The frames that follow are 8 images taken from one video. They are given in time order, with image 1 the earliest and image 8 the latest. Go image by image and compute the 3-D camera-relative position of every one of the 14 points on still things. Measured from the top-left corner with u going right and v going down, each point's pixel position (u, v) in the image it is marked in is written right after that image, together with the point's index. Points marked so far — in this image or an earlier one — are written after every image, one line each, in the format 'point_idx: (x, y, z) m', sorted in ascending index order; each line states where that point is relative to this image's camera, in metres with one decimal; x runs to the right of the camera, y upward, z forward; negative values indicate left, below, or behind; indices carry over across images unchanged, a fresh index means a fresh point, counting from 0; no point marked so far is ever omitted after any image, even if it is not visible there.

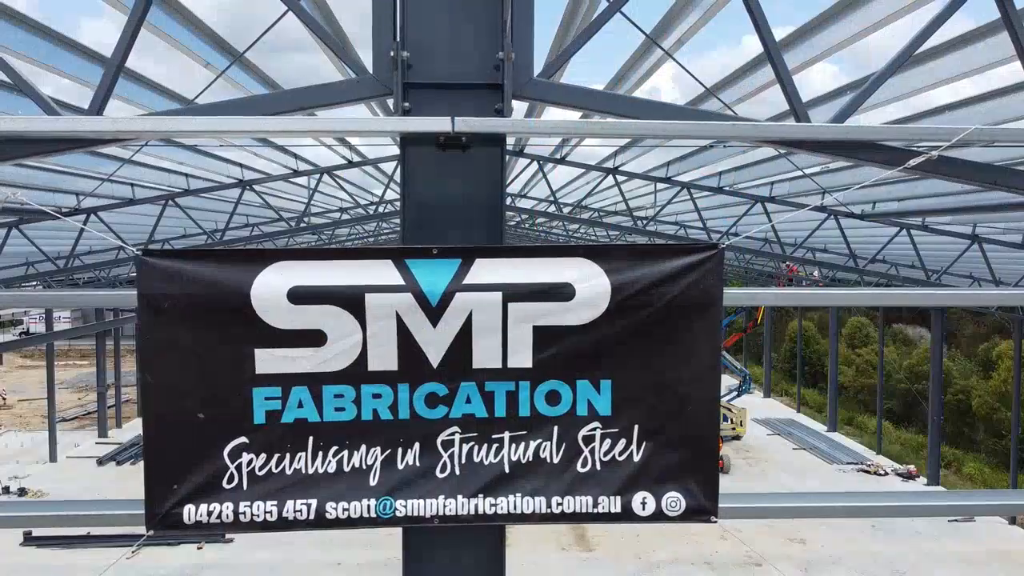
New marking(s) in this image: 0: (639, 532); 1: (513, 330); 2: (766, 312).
0: (+1.7, -3.3, +9.3) m
1: (0.0, -0.1, +2.3) m
2: (+5.8, -0.5, +16.0) m
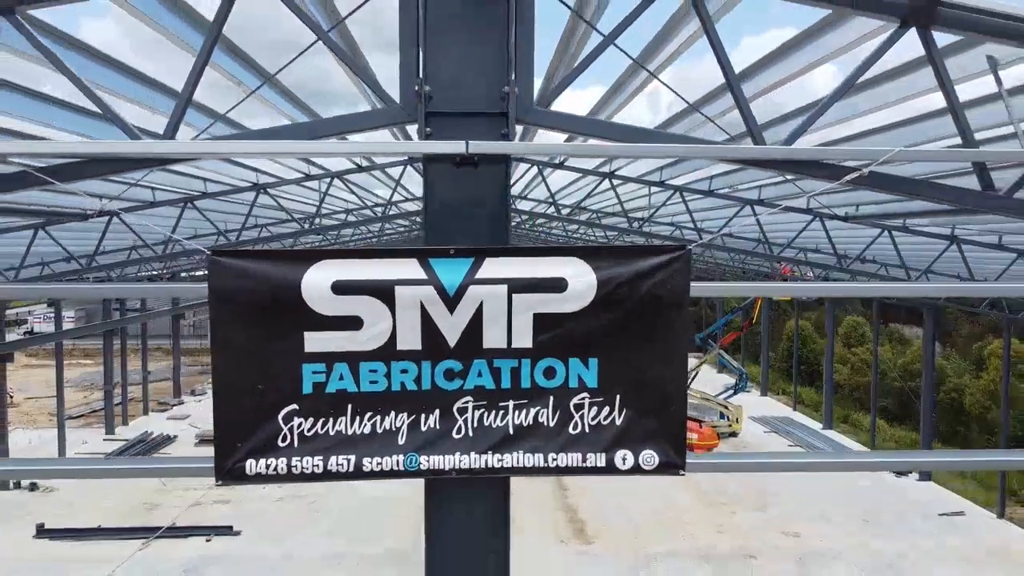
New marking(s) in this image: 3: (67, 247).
0: (+1.7, -3.2, +9.5) m
1: (0.0, -0.1, +2.6) m
2: (+5.8, -0.5, +16.3) m
3: (-6.3, +0.6, +9.9) m
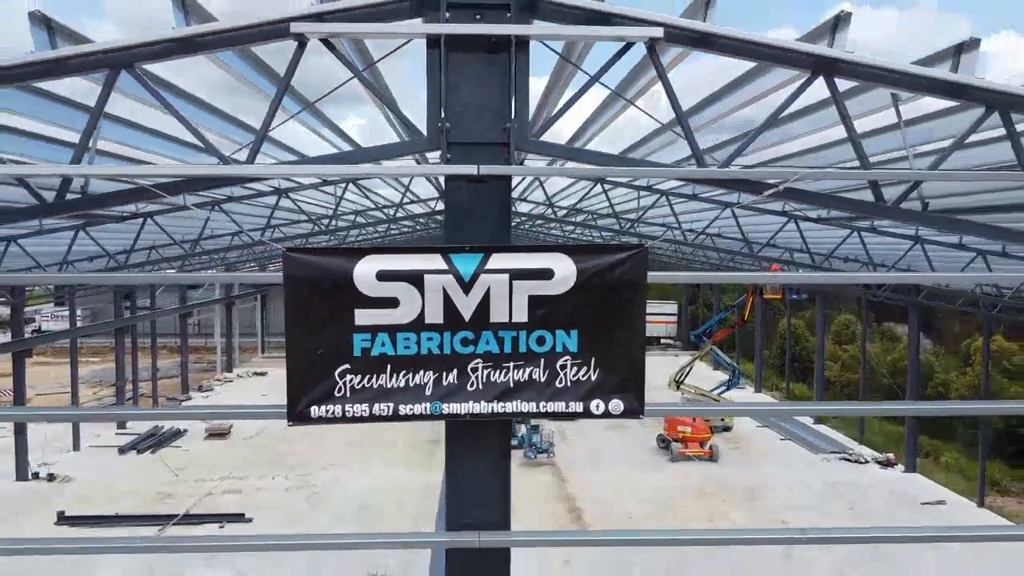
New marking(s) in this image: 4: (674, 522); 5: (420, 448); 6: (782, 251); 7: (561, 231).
0: (+1.7, -3.2, +10.0) m
1: (0.0, -0.1, +3.0) m
2: (+5.8, -0.5, +16.7) m
3: (-6.3, +0.6, +10.4) m
4: (+2.2, -3.2, +9.6) m
5: (-1.8, -3.0, +12.9) m
6: (+4.5, +0.6, +11.7) m
7: (+1.2, +1.4, +17.4) m
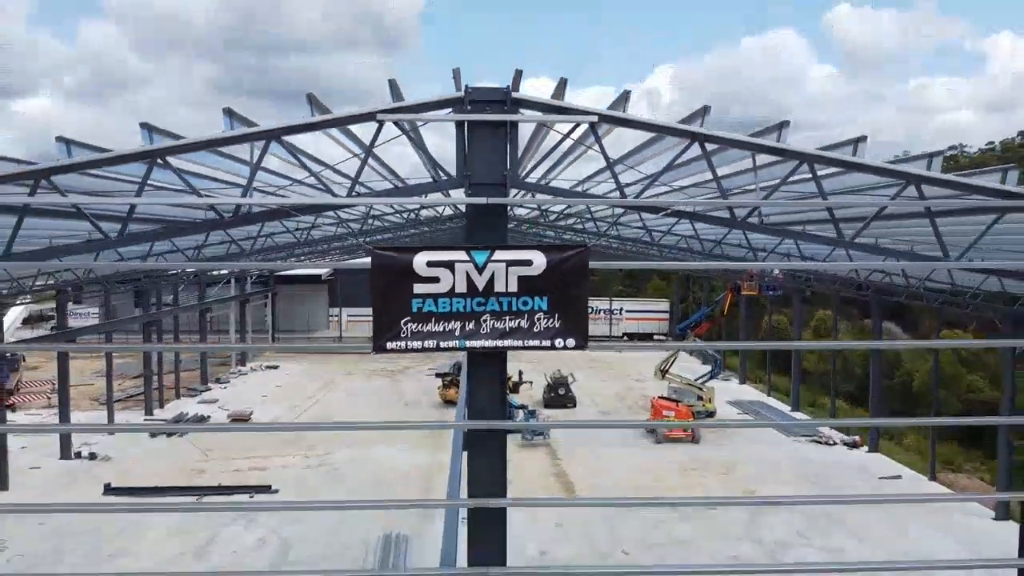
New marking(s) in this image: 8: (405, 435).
0: (+1.7, -3.2, +11.1) m
1: (0.0, 0.0, +4.2) m
2: (+5.8, -0.4, +17.9) m
3: (-6.3, +0.7, +11.5) m
4: (+2.2, -3.2, +10.8) m
5: (-1.8, -2.9, +14.0) m
6: (+4.5, +0.7, +12.8) m
7: (+1.2, +1.5, +18.6) m
8: (-2.2, -3.0, +13.9) m
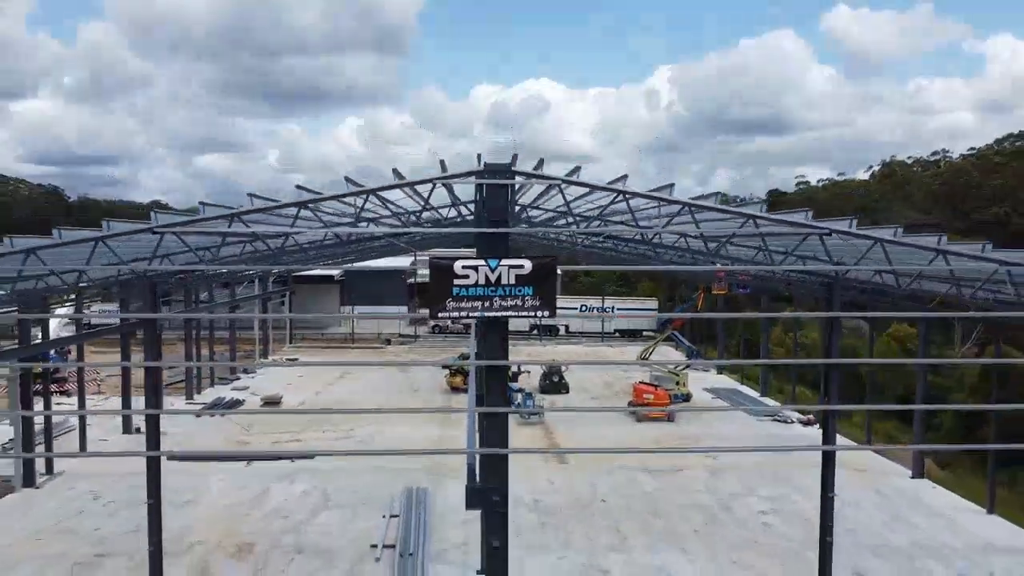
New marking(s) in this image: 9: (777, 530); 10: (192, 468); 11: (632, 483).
0: (+1.7, -3.1, +13.2) m
1: (0.0, 0.0, +6.2) m
2: (+5.8, -0.4, +19.9) m
3: (-6.4, +0.7, +13.6) m
4: (+2.2, -3.1, +12.8) m
5: (-1.8, -2.9, +16.1) m
6: (+4.5, +0.7, +14.9) m
7: (+1.2, +1.5, +20.6) m
8: (-2.2, -2.9, +15.9) m
9: (+3.8, -3.4, +9.9) m
10: (-5.7, -3.2, +12.4) m
11: (+2.0, -3.2, +11.7) m
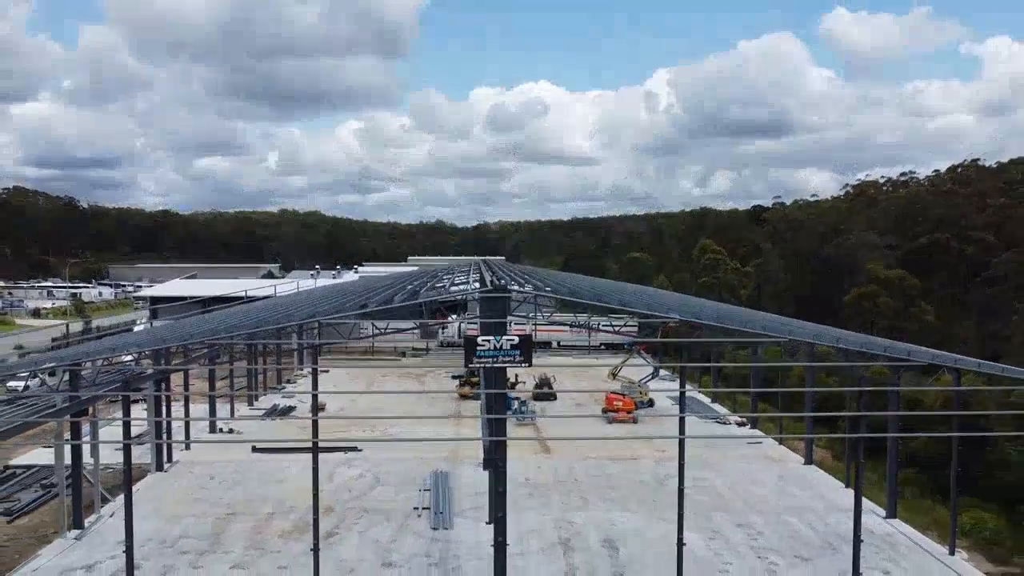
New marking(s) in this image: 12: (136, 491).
0: (+1.6, -4.0, +17.5) m
1: (0.0, -0.8, +10.5) m
2: (+5.7, -1.3, +24.2) m
3: (-6.4, -0.2, +17.9) m
4: (+2.1, -4.0, +17.1) m
5: (-1.9, -3.8, +20.4) m
6: (+4.4, -0.2, +19.2) m
7: (+1.1, +0.6, +25.0) m
8: (-2.2, -3.8, +20.2) m
9: (+3.7, -4.2, +14.2) m
10: (-5.7, -4.1, +16.7) m
11: (+2.0, -4.1, +16.0) m
12: (-7.7, -4.2, +14.4) m
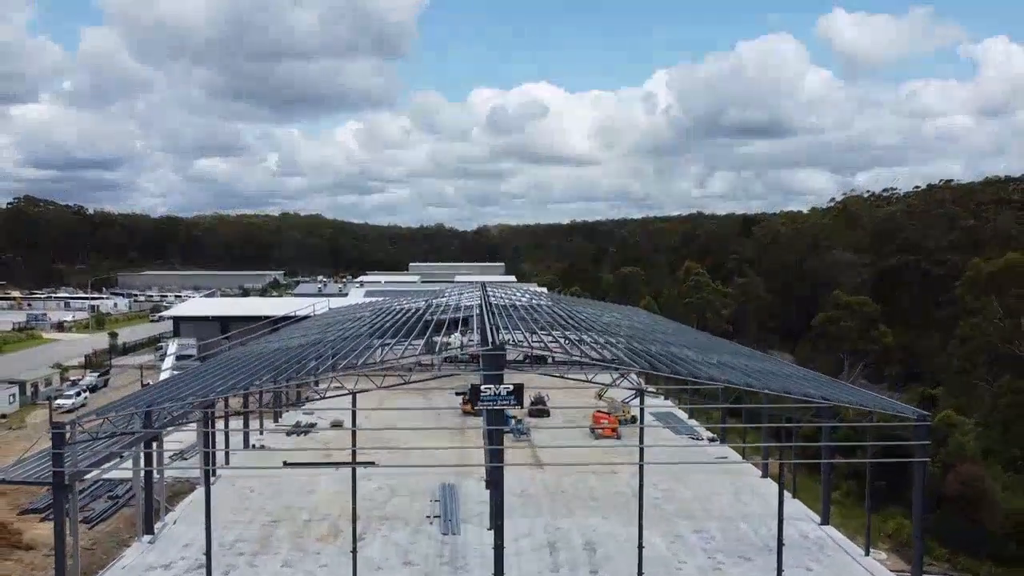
0: (+1.5, -5.0, +20.1) m
1: (-0.1, -1.8, +13.1) m
2: (+5.6, -2.3, +26.9) m
3: (-6.5, -1.2, +20.5) m
4: (+2.1, -5.0, +19.8) m
5: (-1.9, -4.8, +23.0) m
6: (+4.4, -1.2, +21.8) m
7: (+1.0, -0.4, +27.6) m
8: (-2.3, -4.8, +22.8) m
9: (+3.6, -5.2, +16.8) m
10: (-5.8, -5.1, +19.4) m
11: (+1.9, -5.1, +18.6) m
12: (-7.8, -5.2, +17.0) m
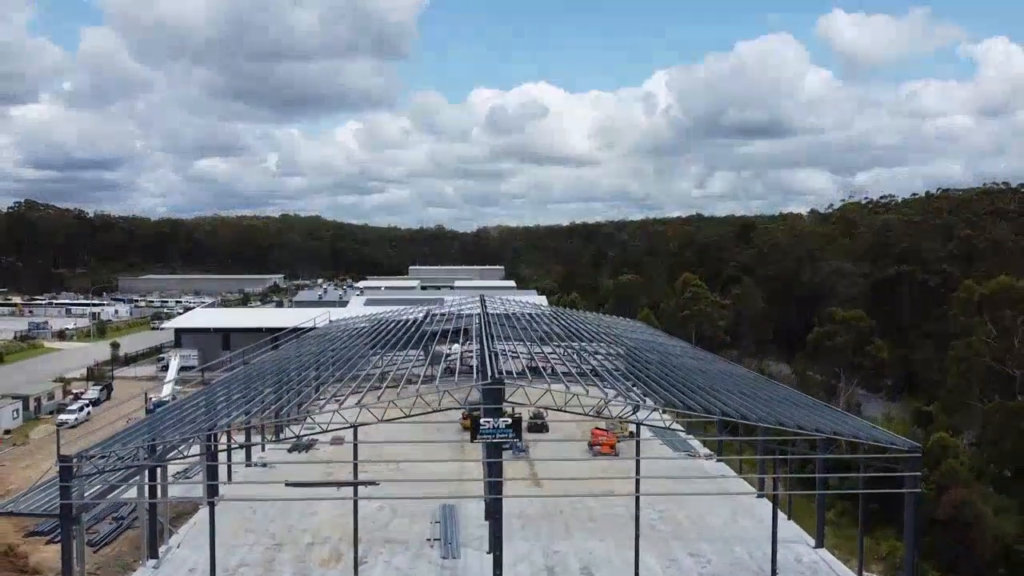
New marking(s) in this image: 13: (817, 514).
0: (+1.5, -5.6, +20.3) m
1: (-0.1, -2.4, +13.4) m
2: (+5.6, -2.9, +27.1) m
3: (-6.5, -1.8, +20.7) m
4: (+2.0, -5.6, +20.0) m
5: (-2.0, -5.4, +23.2) m
6: (+4.3, -1.8, +22.1) m
7: (+1.0, -1.0, +27.8) m
8: (-2.3, -5.4, +23.1) m
9: (+3.6, -5.9, +17.1) m
10: (-5.8, -5.7, +19.6) m
11: (+1.9, -5.7, +18.8) m
12: (-7.8, -5.8, +17.3) m
13: (+7.0, -5.2, +16.1) m
